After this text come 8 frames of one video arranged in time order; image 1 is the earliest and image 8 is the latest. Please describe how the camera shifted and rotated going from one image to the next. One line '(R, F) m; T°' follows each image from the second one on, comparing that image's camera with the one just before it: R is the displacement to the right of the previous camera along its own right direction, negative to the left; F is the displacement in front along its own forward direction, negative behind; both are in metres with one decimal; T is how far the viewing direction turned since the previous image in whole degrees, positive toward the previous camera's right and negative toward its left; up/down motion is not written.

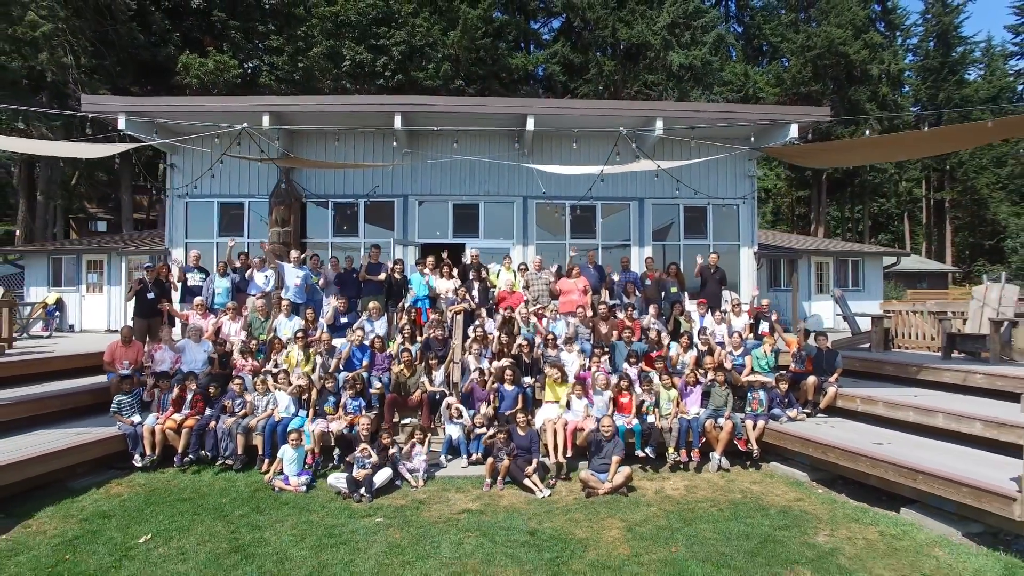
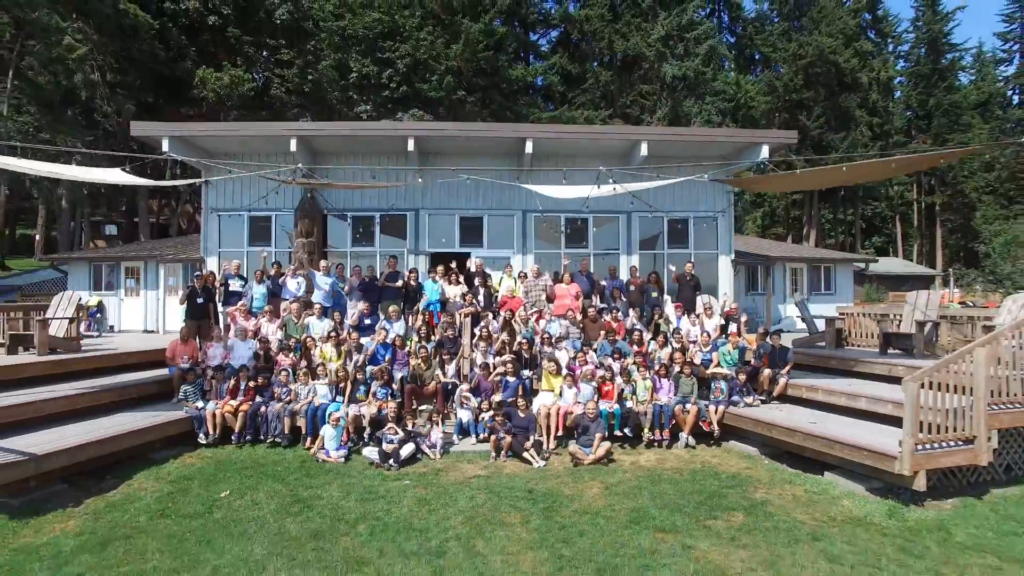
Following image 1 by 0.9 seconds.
(0.0, -1.4) m; 0°
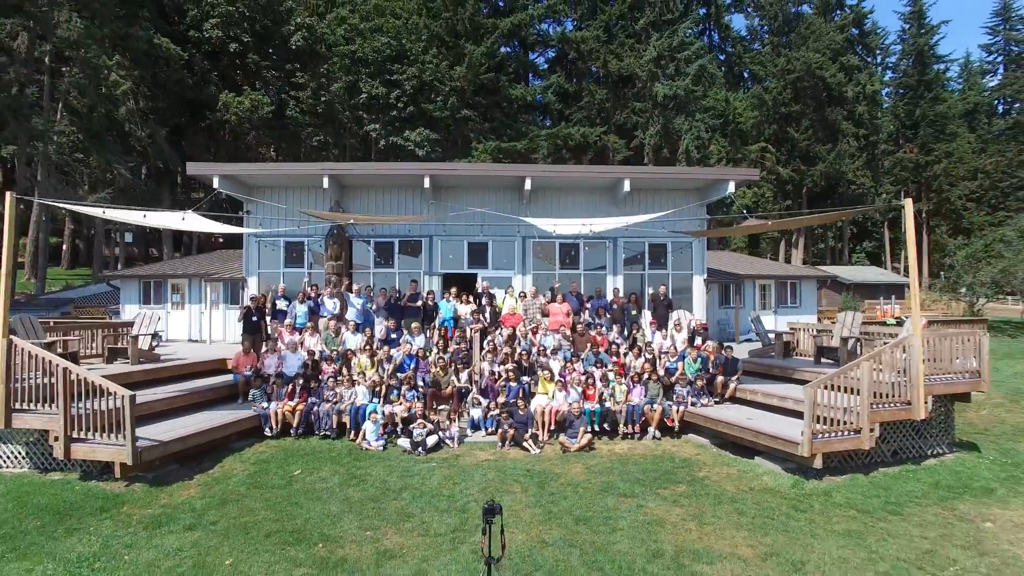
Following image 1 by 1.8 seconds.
(0.0, -2.1) m; 0°
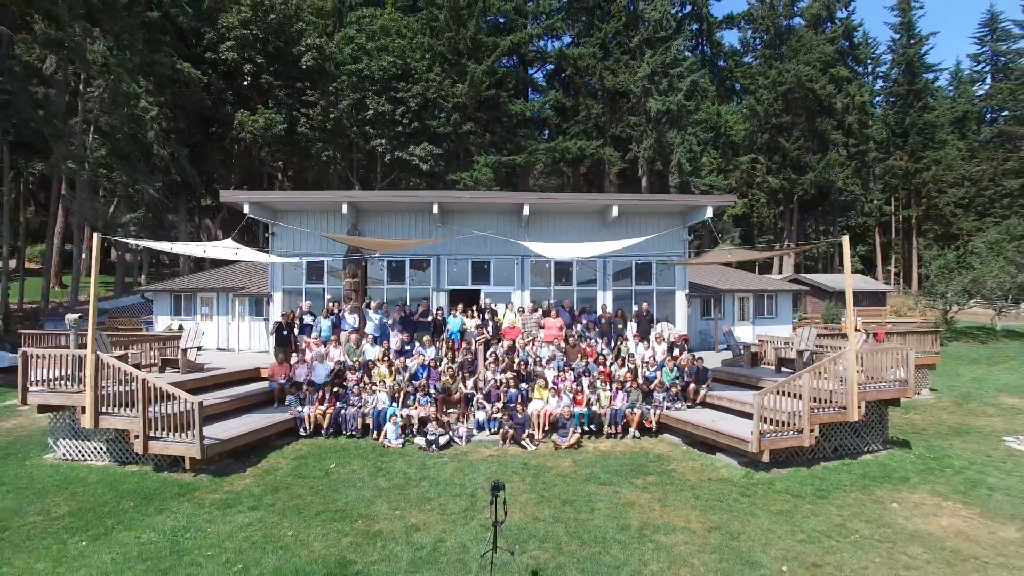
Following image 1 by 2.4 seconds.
(0.0, -1.7) m; 0°
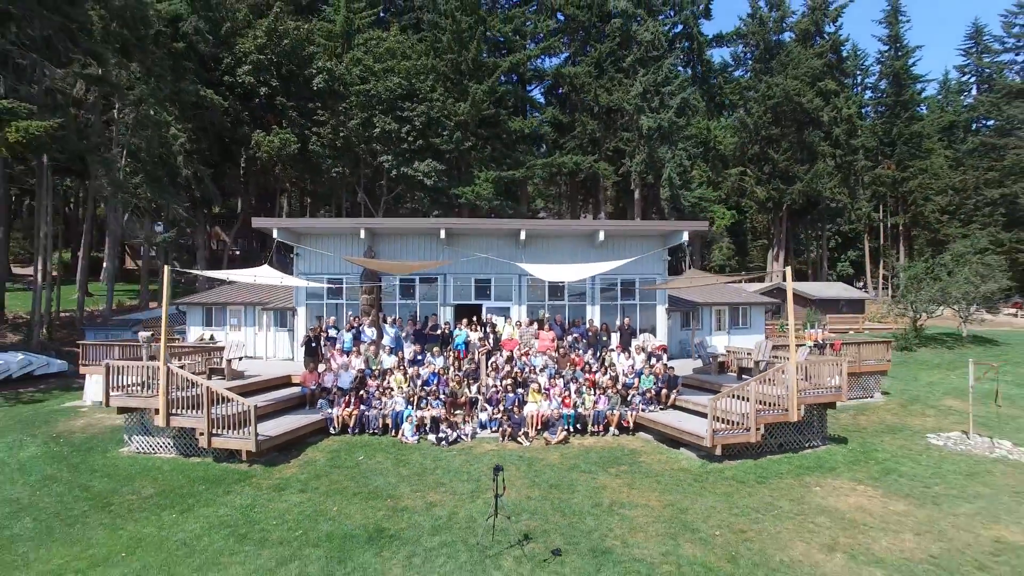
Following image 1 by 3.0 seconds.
(0.0, -2.2) m; 0°
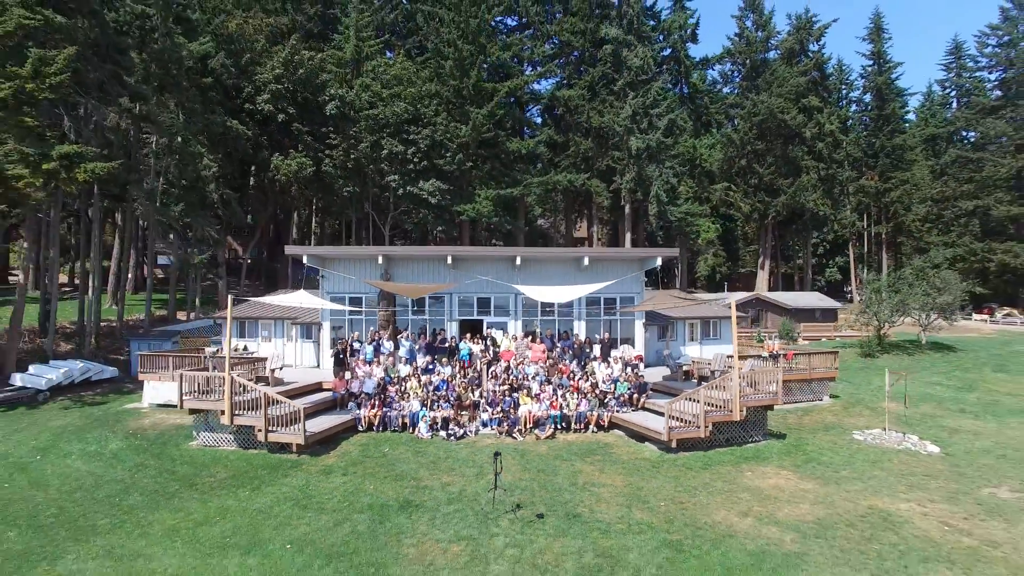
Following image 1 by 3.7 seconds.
(+0.1, -3.0) m; 0°
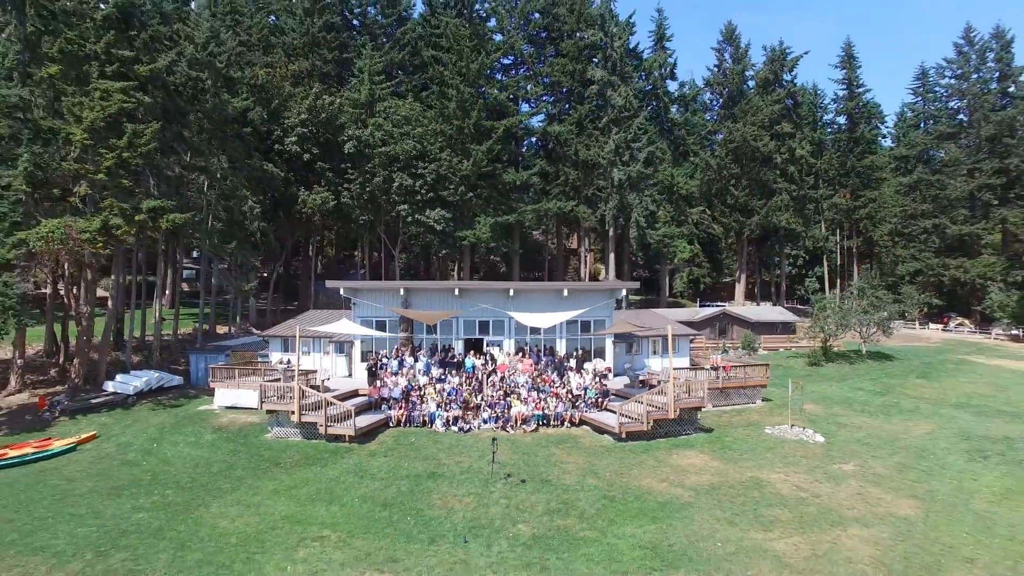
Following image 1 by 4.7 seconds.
(+0.1, -5.5) m; 0°
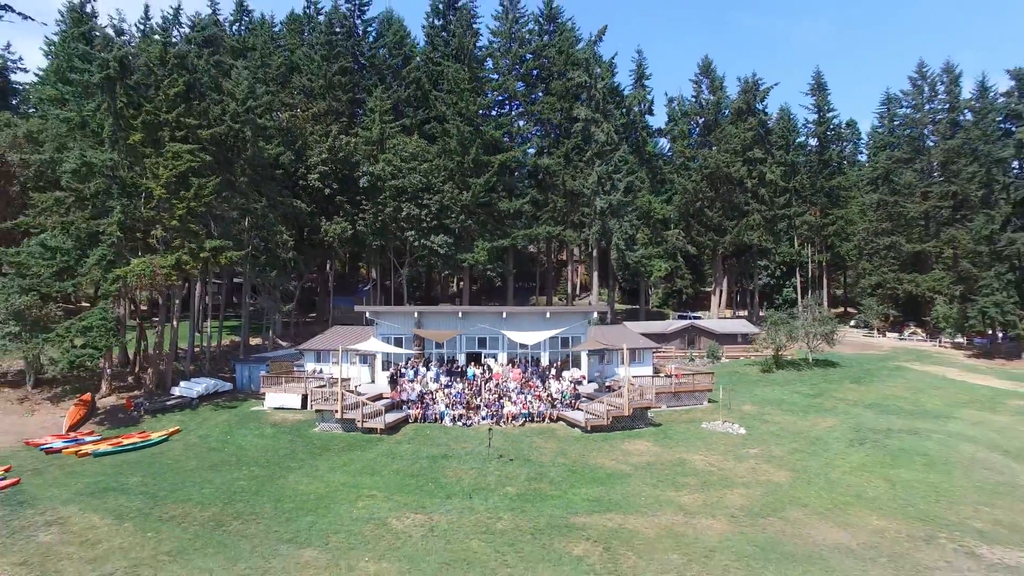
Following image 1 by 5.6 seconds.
(+0.2, -6.3) m; 0°
